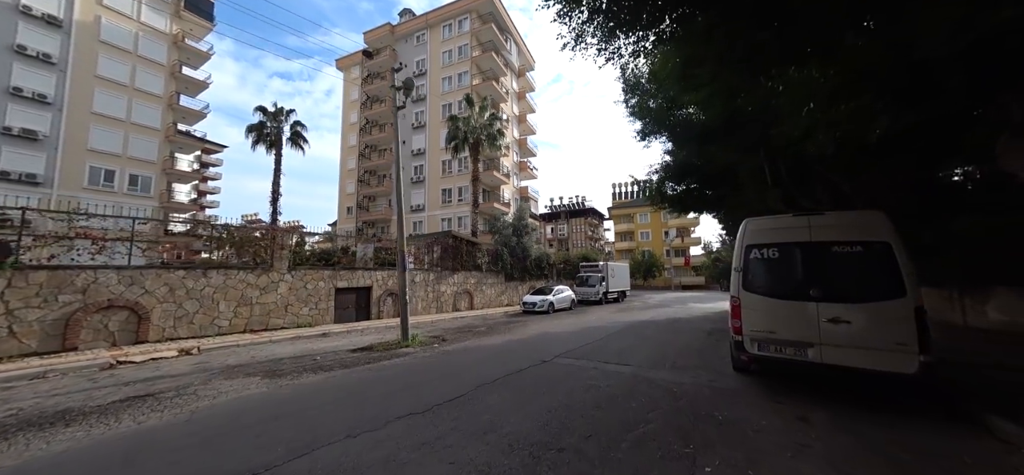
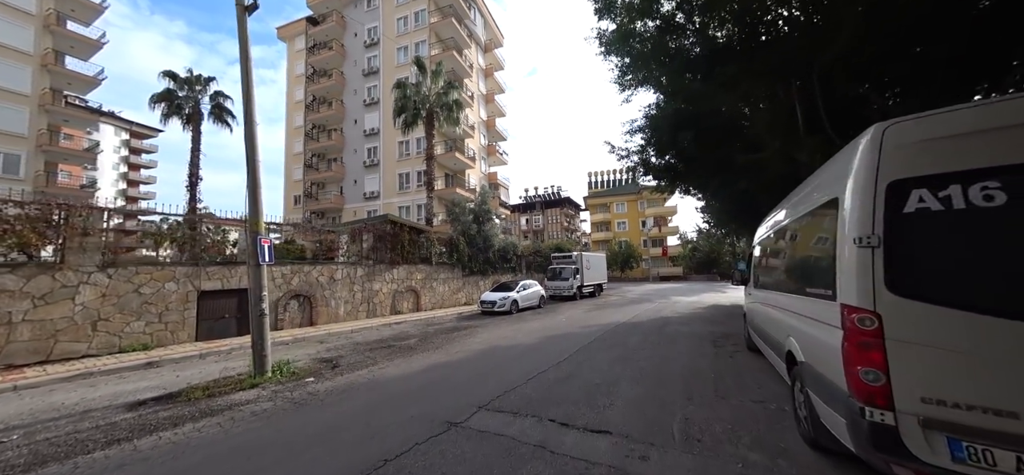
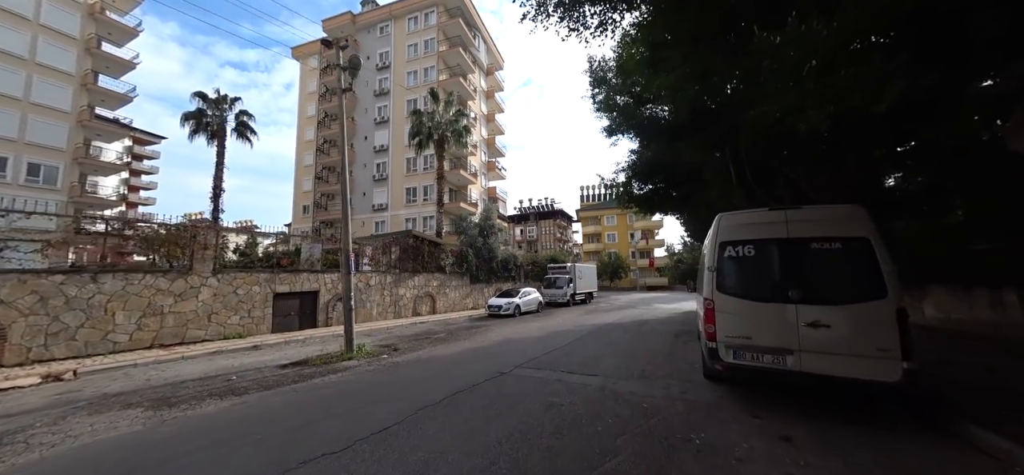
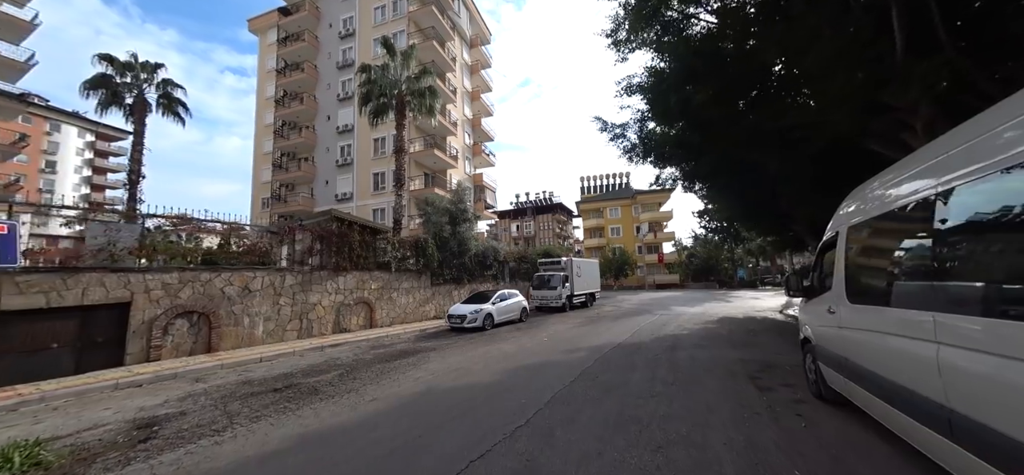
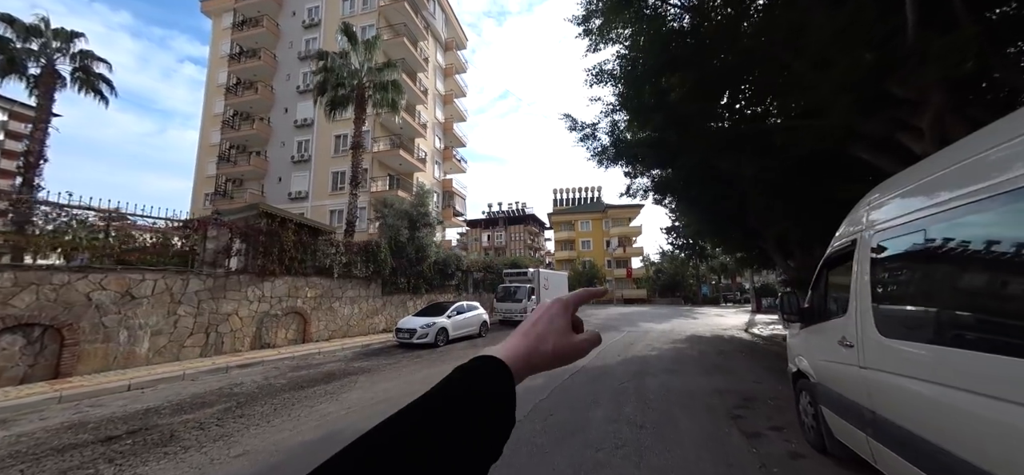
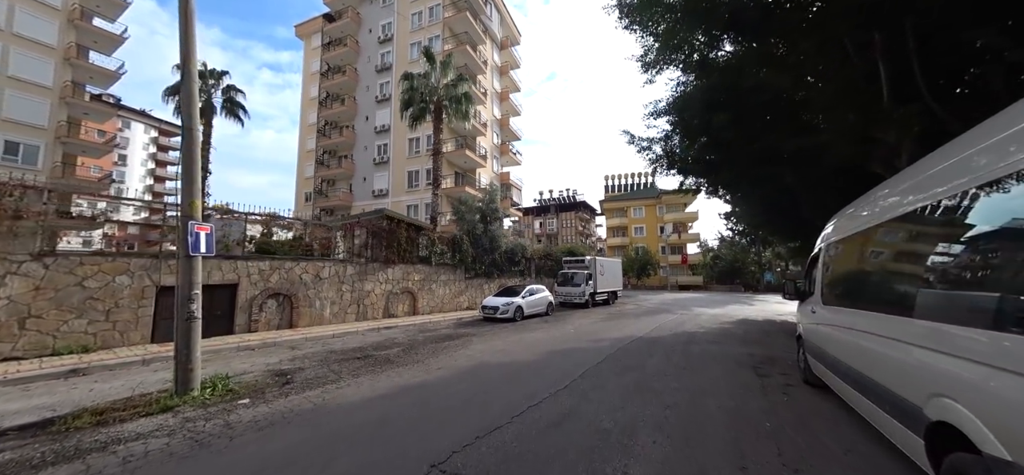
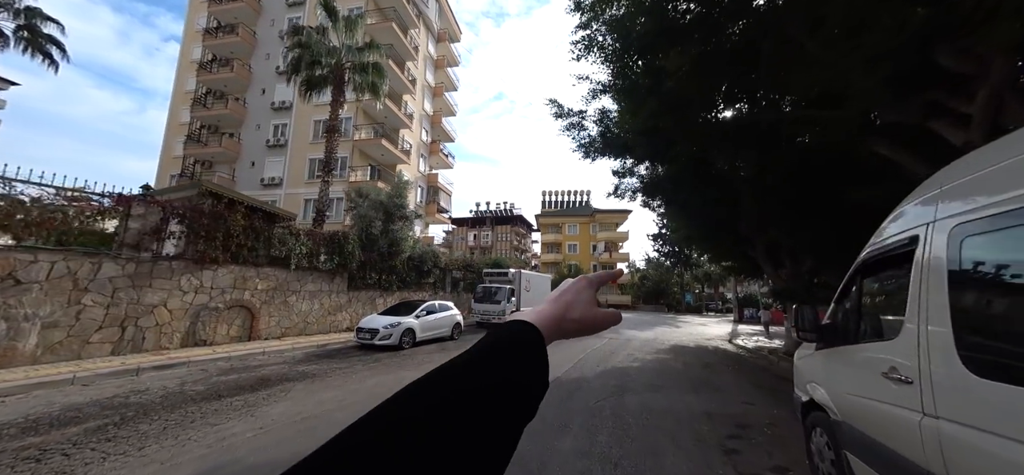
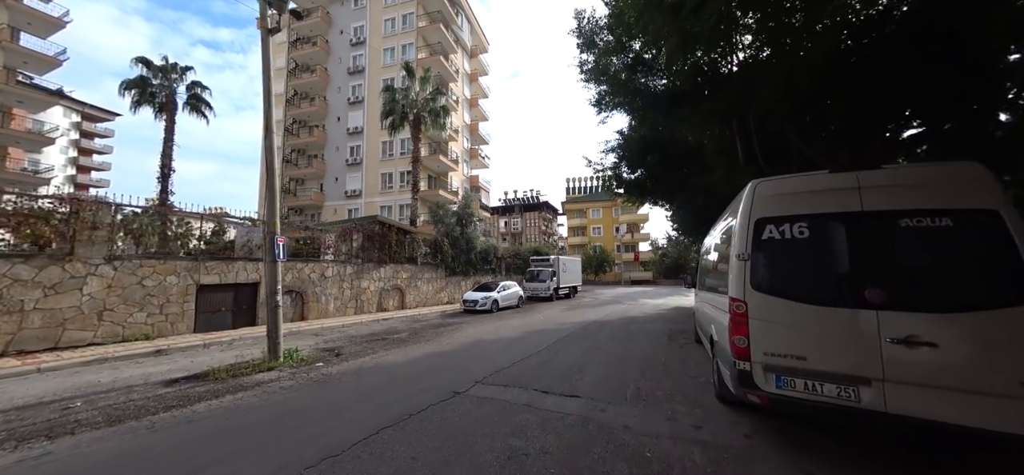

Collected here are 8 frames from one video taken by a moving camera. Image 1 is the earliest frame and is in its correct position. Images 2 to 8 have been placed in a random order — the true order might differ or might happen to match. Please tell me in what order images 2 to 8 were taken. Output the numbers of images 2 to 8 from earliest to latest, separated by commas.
3, 8, 2, 6, 4, 5, 7
